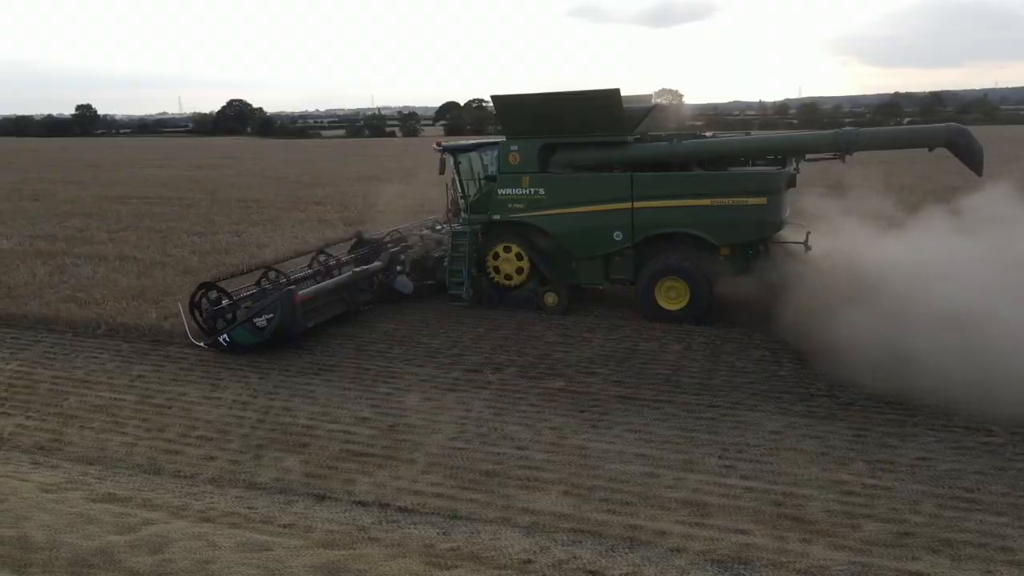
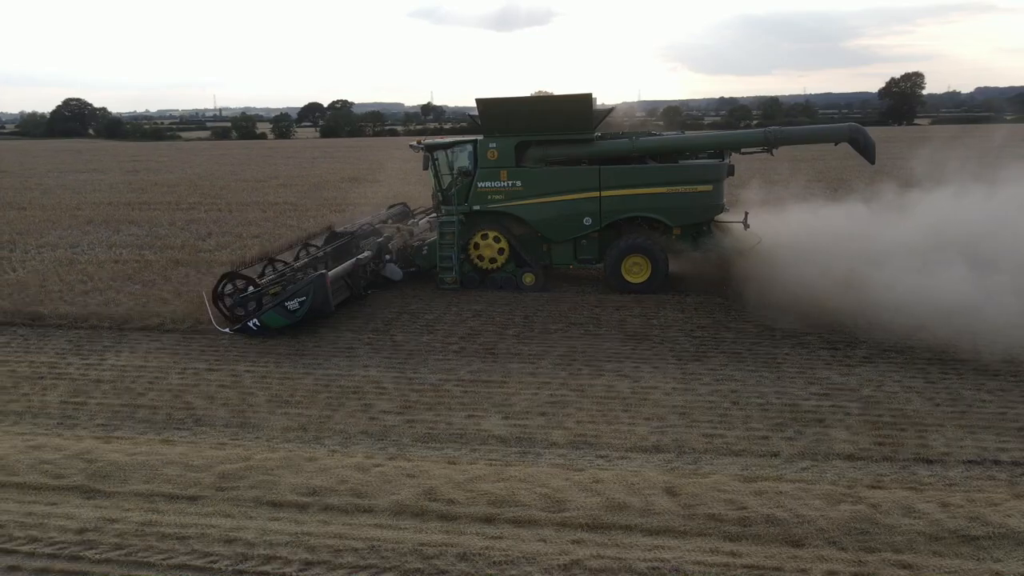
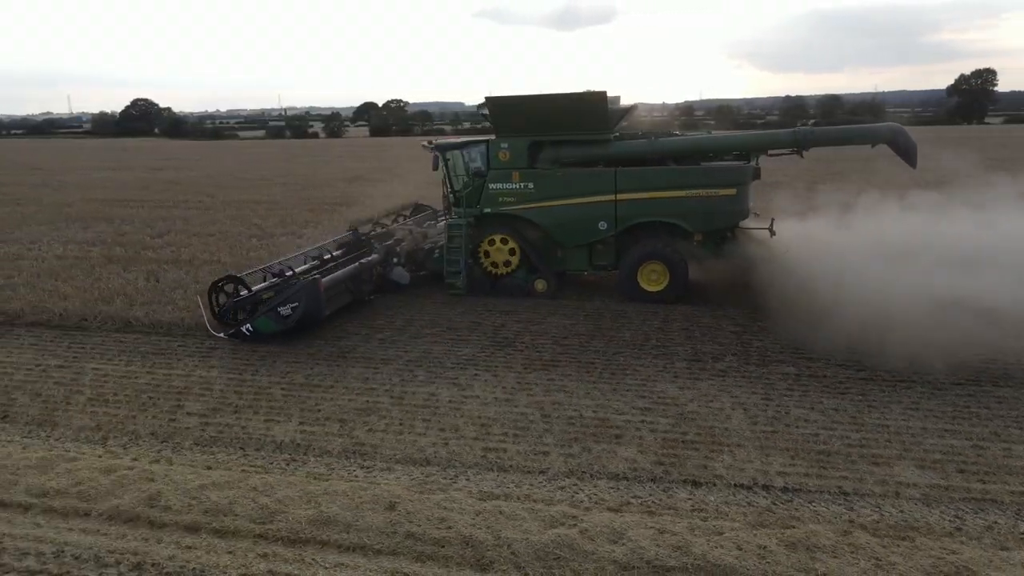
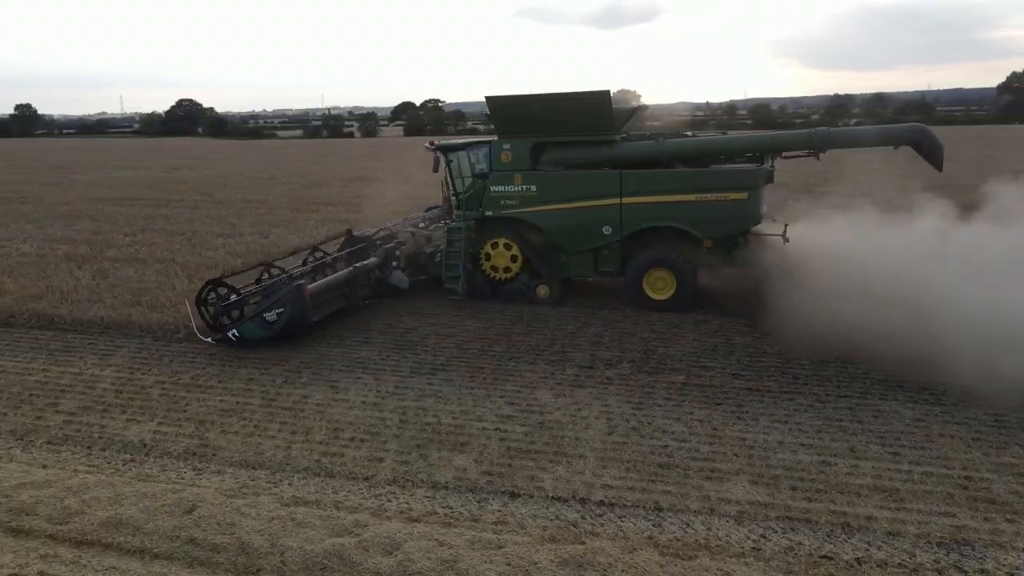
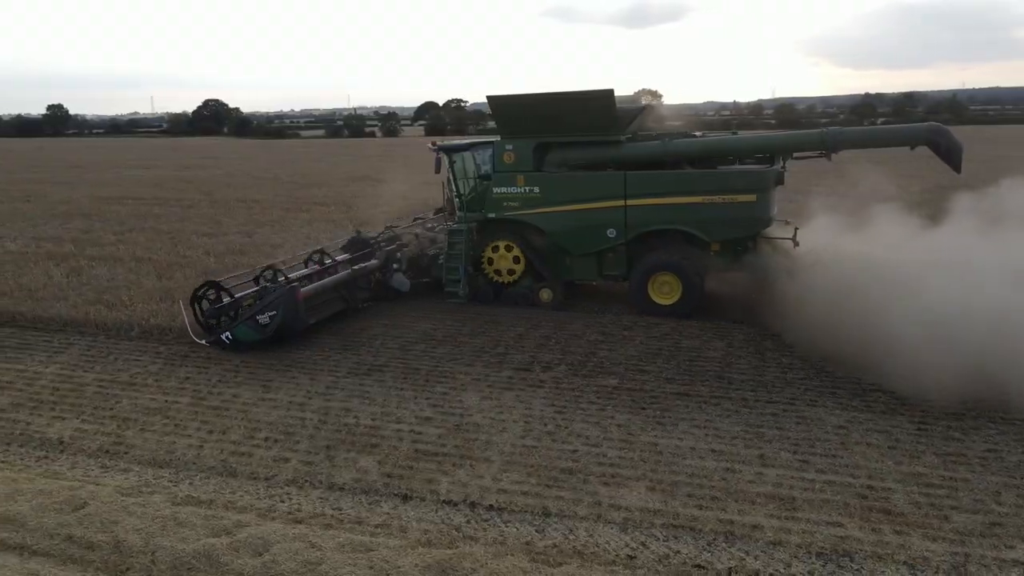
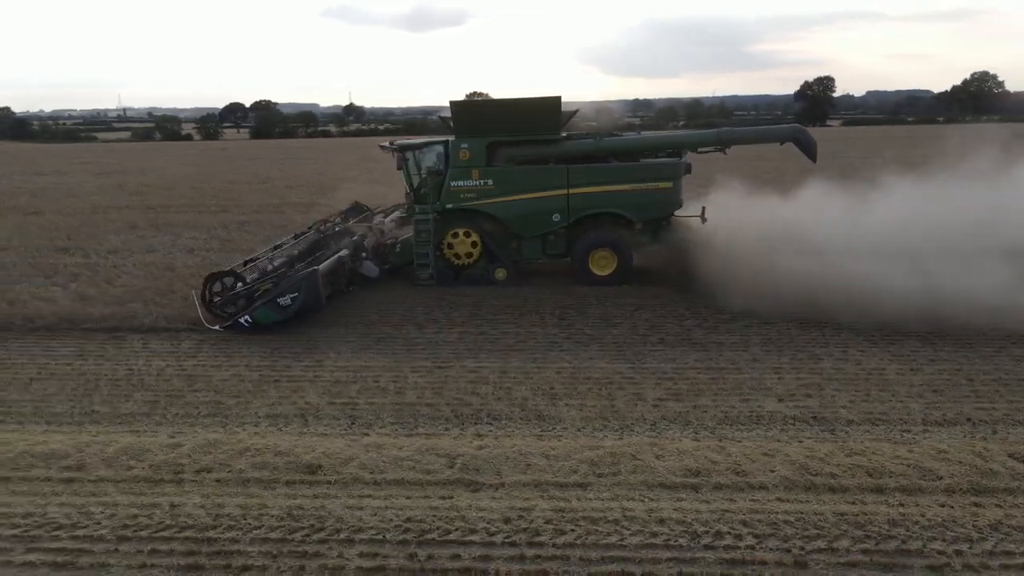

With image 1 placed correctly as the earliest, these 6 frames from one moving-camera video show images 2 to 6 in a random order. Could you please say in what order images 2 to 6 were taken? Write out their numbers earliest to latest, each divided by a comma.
5, 4, 3, 2, 6
